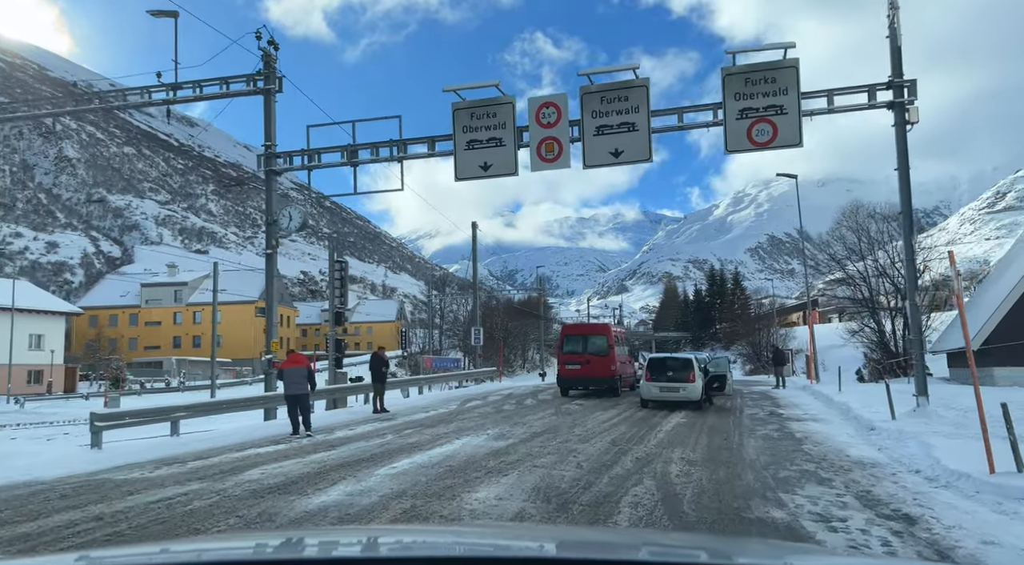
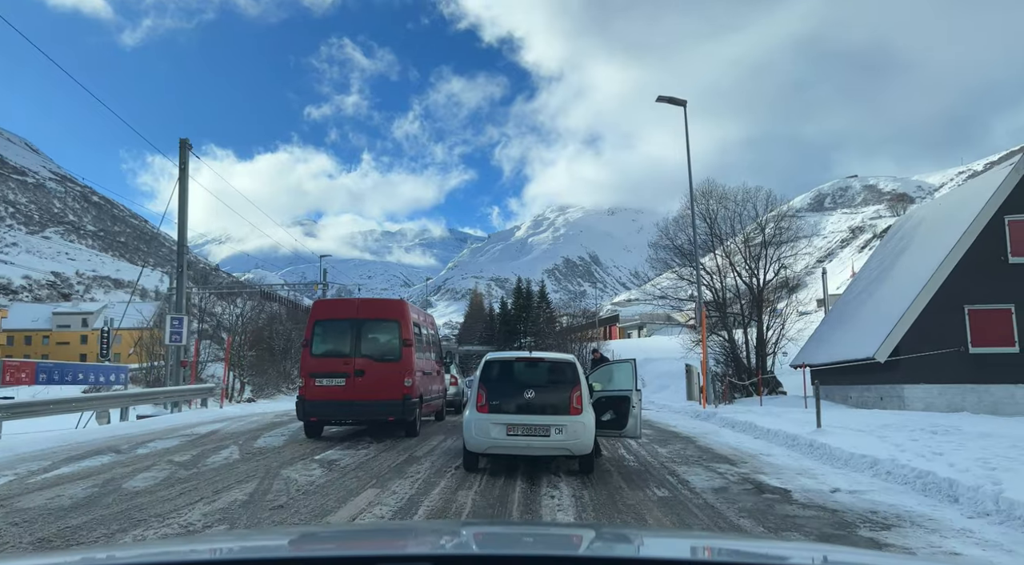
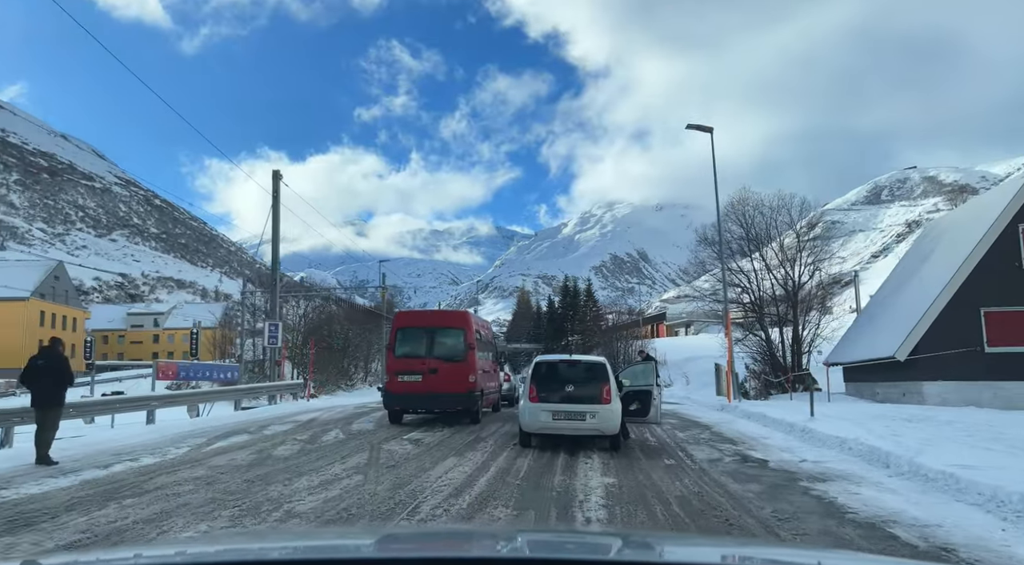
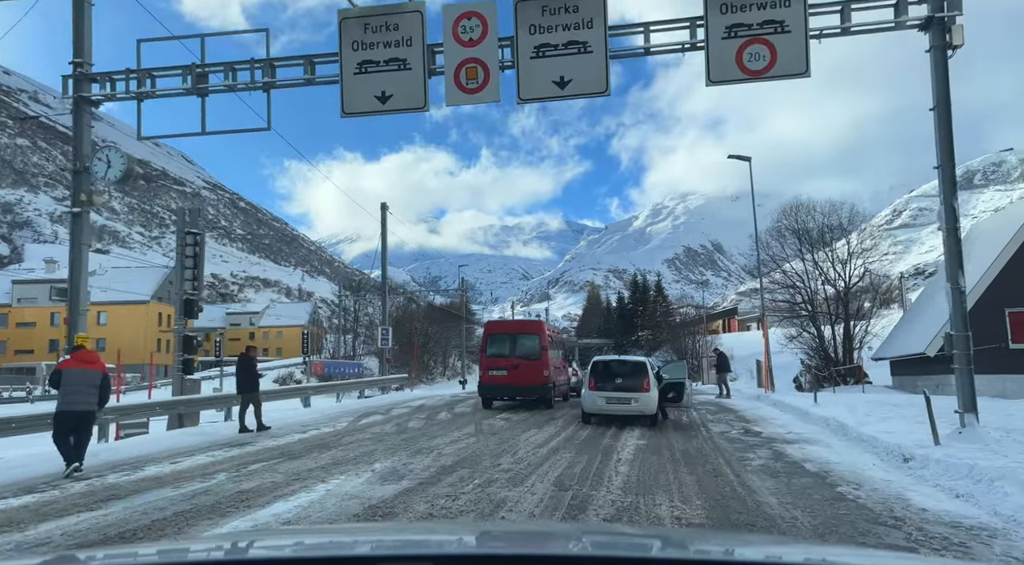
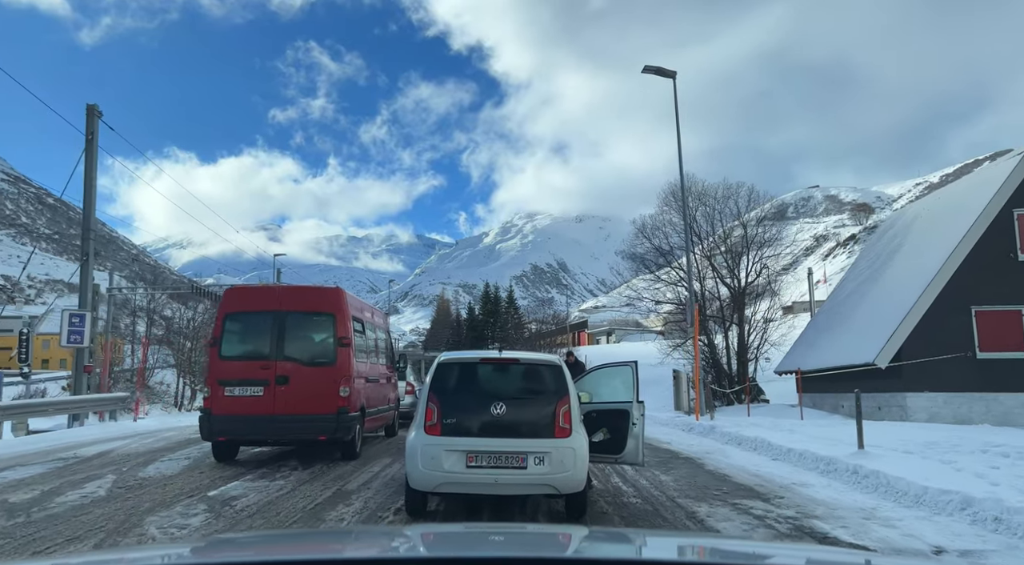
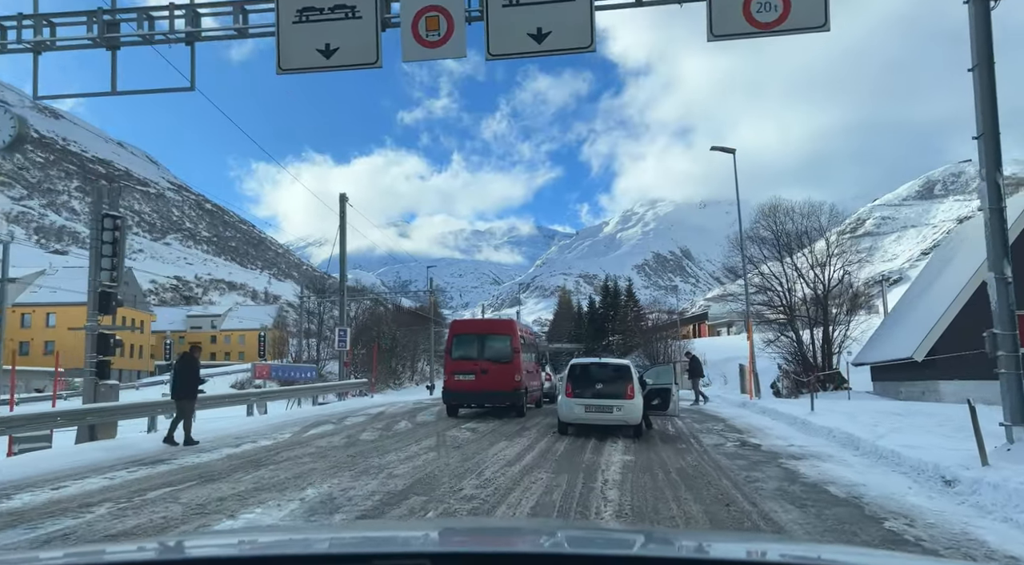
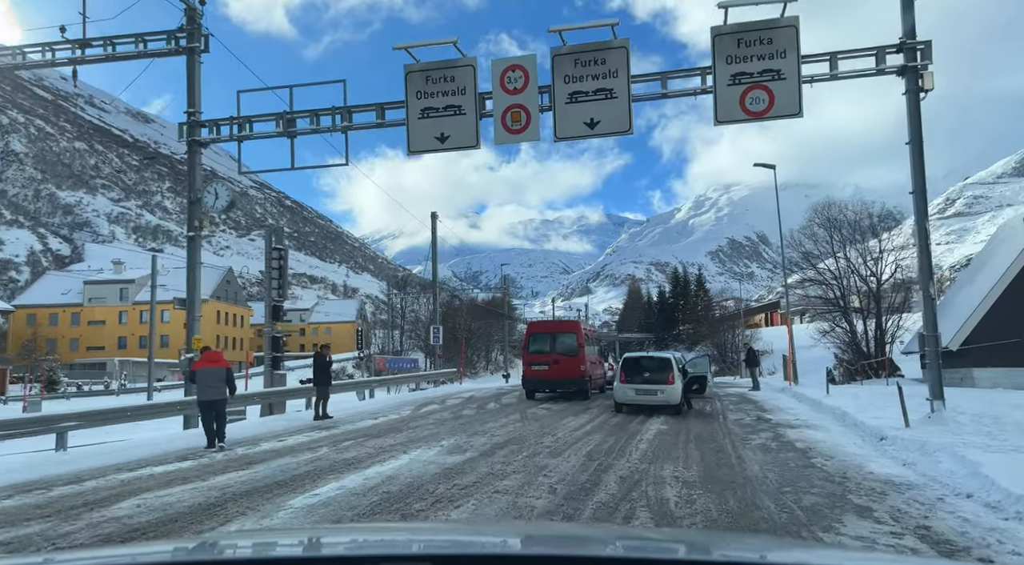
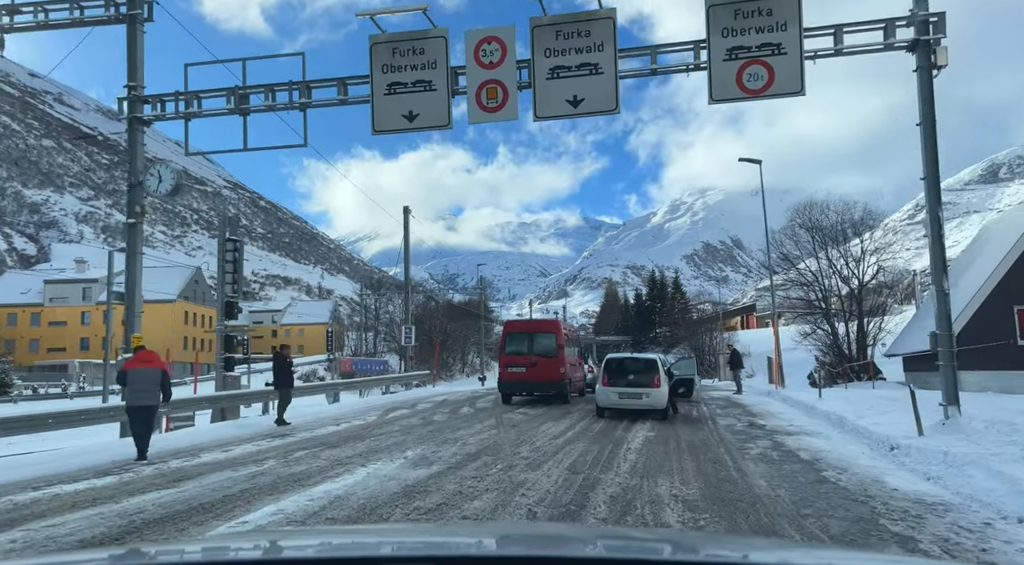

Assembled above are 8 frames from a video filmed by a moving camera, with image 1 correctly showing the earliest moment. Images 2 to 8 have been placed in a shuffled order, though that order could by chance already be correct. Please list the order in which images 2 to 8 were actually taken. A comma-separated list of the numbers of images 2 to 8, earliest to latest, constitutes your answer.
7, 8, 4, 6, 3, 2, 5
